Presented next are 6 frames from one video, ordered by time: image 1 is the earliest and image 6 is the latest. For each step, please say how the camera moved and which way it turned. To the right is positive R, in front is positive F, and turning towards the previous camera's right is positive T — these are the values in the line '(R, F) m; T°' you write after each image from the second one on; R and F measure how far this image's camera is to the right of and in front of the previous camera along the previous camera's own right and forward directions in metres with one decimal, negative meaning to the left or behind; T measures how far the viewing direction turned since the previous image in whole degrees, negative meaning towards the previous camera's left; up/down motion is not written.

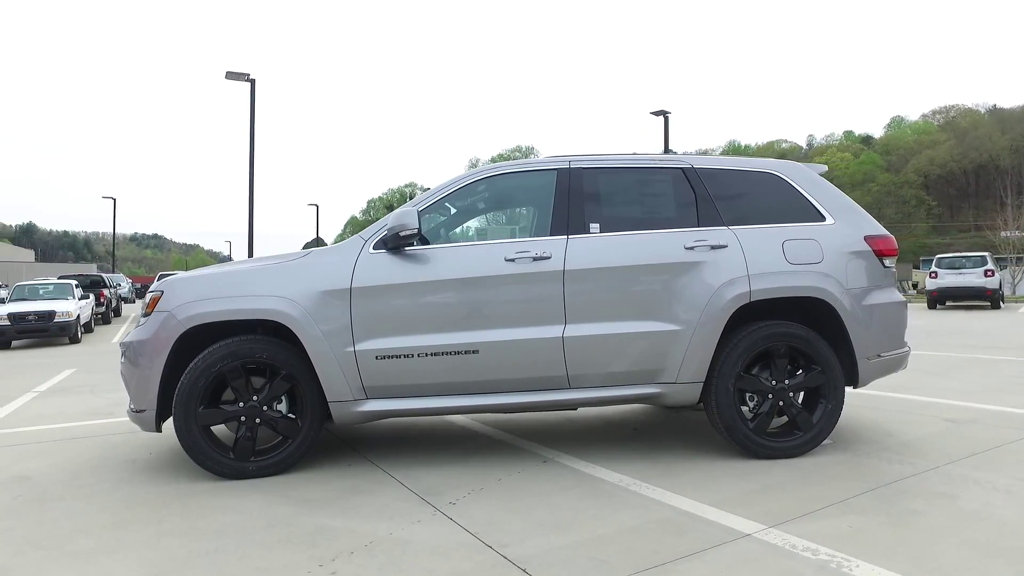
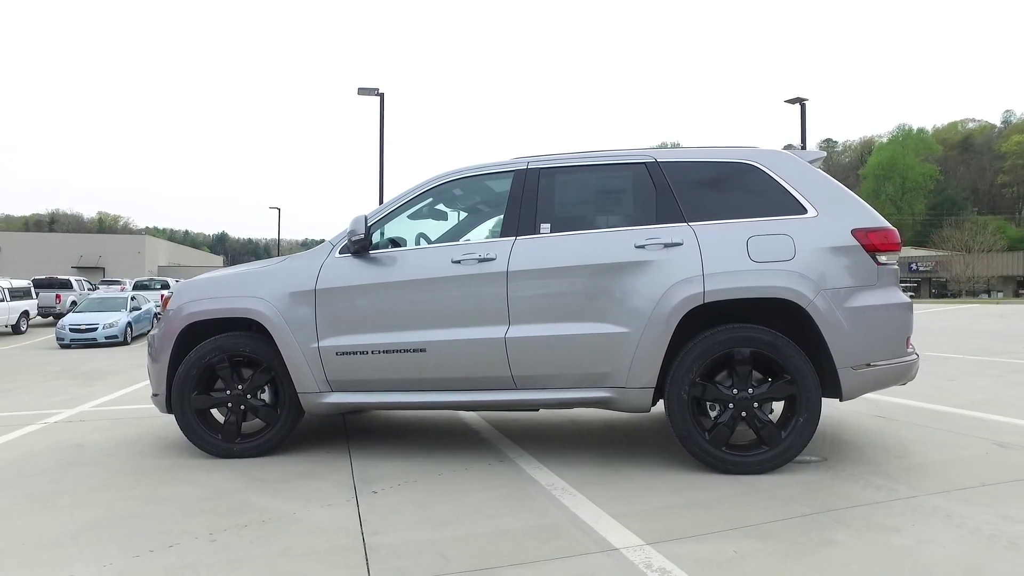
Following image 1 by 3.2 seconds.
(+1.3, +0.1) m; -14°
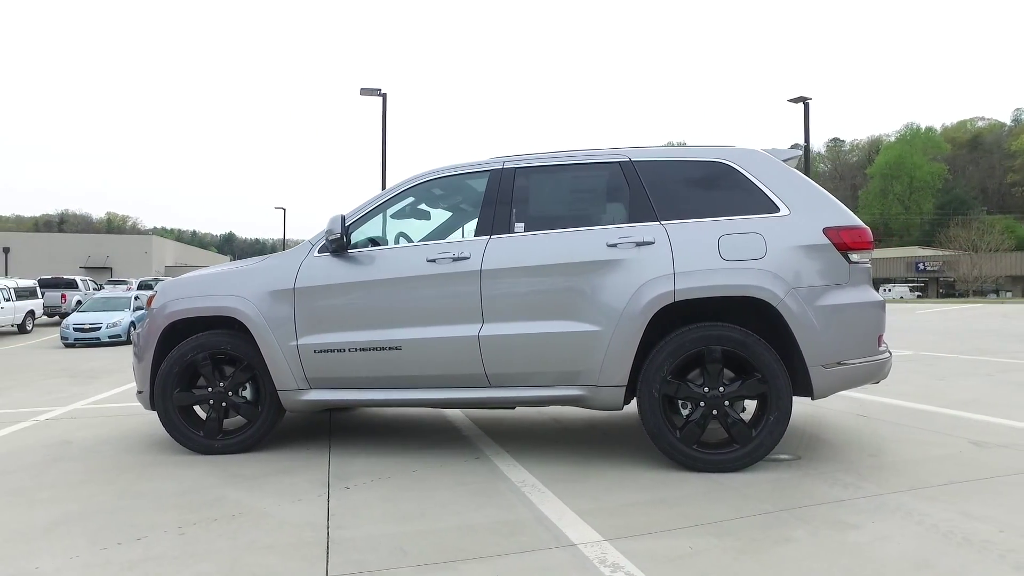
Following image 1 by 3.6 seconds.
(+0.2, 0.0) m; -1°
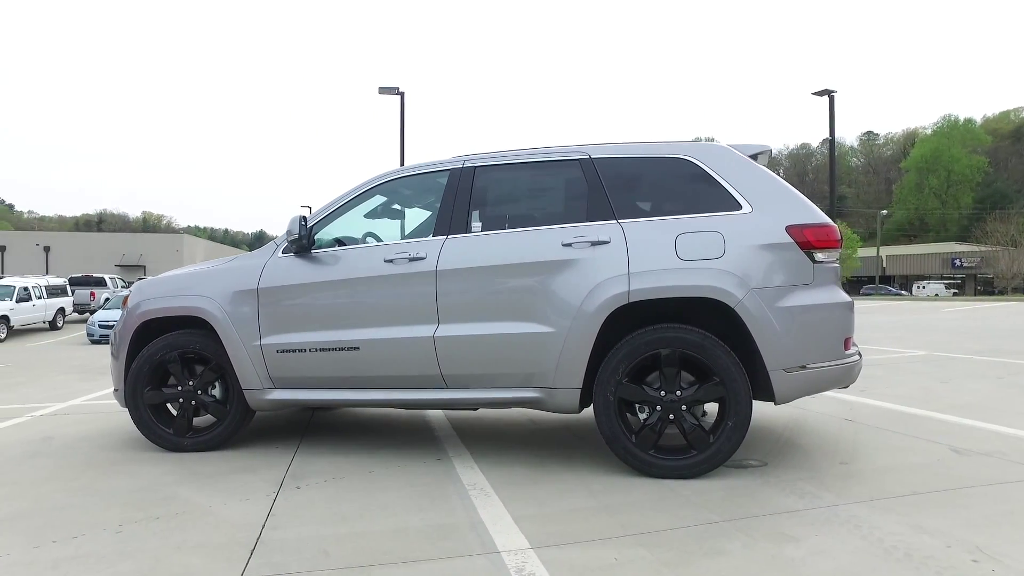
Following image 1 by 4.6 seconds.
(+0.5, +0.1) m; -3°
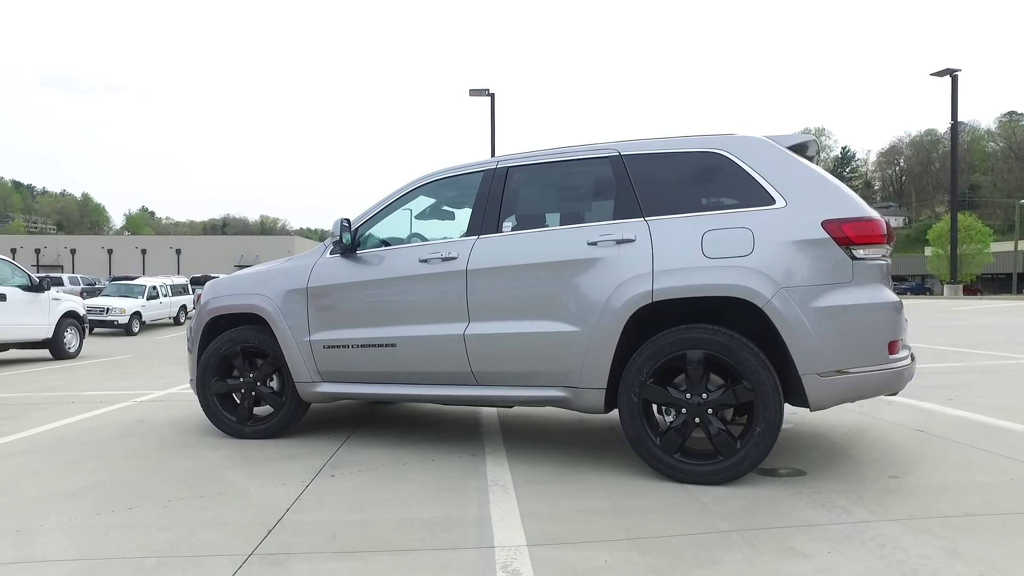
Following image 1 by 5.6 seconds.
(+0.5, 0.0) m; -9°
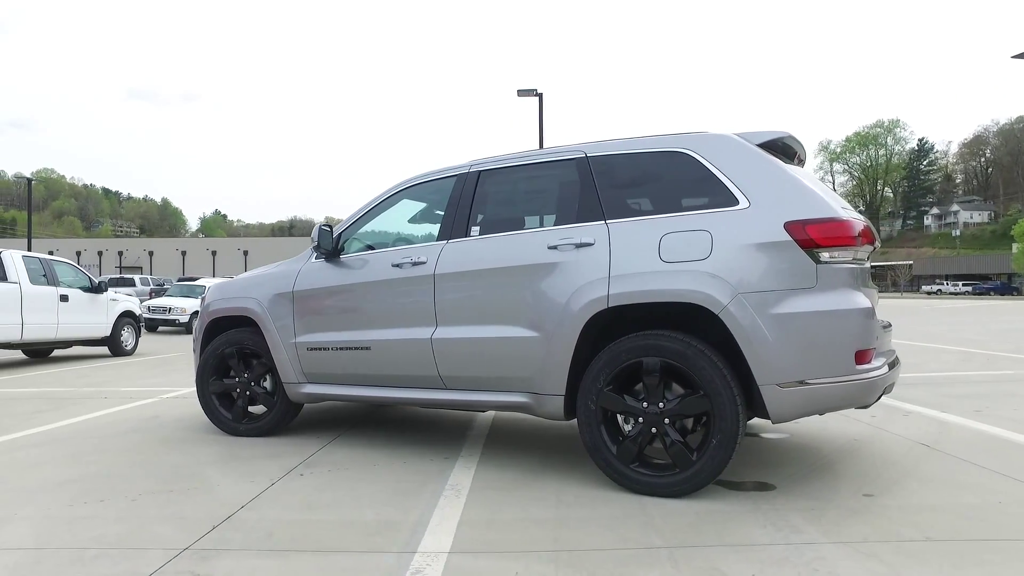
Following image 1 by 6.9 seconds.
(+0.6, +0.1) m; -6°
